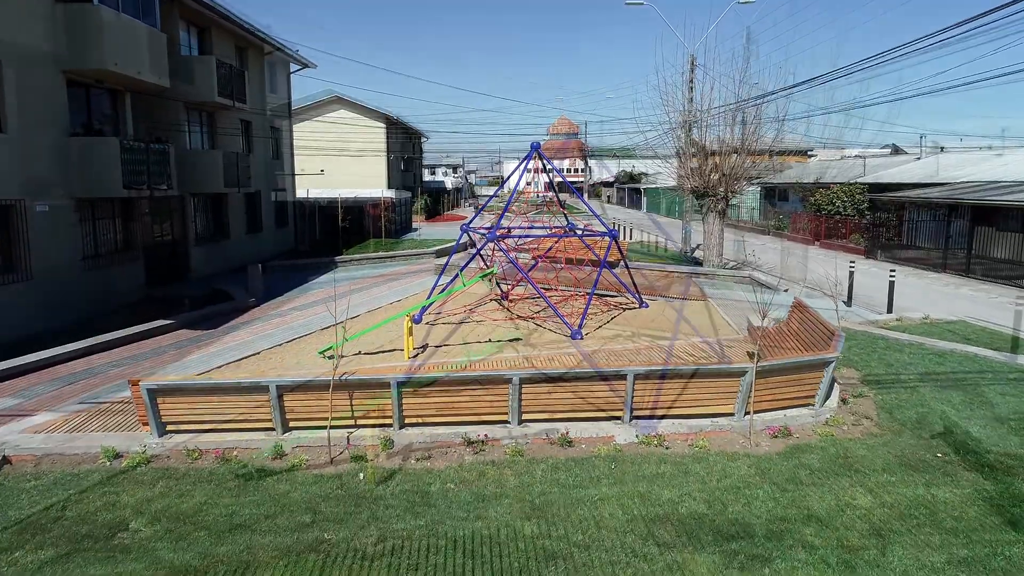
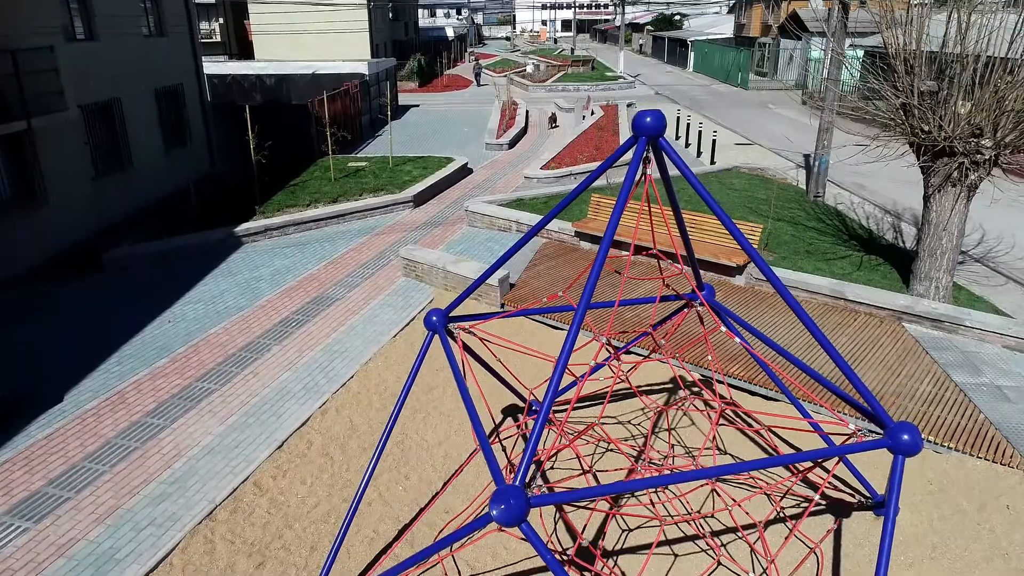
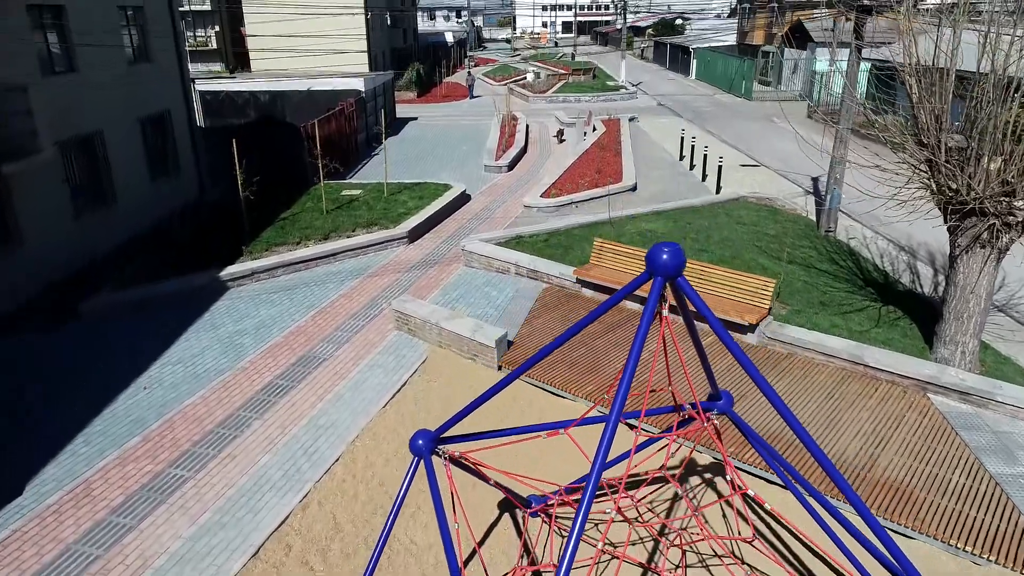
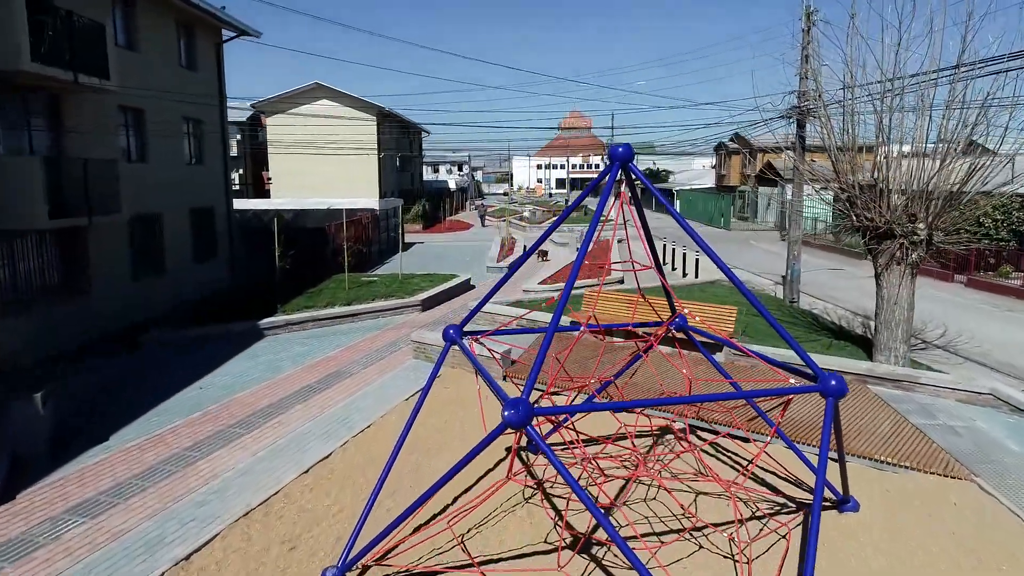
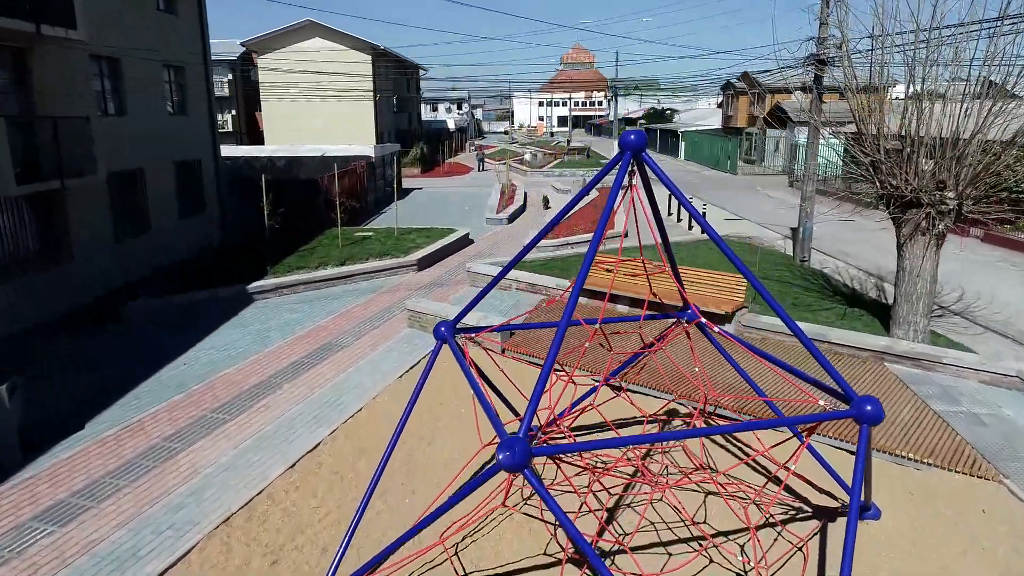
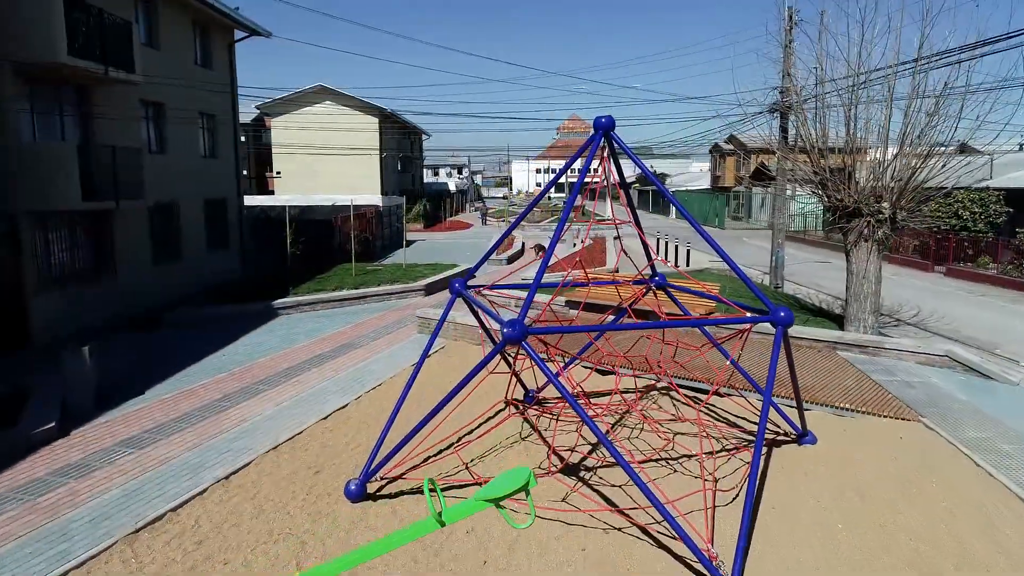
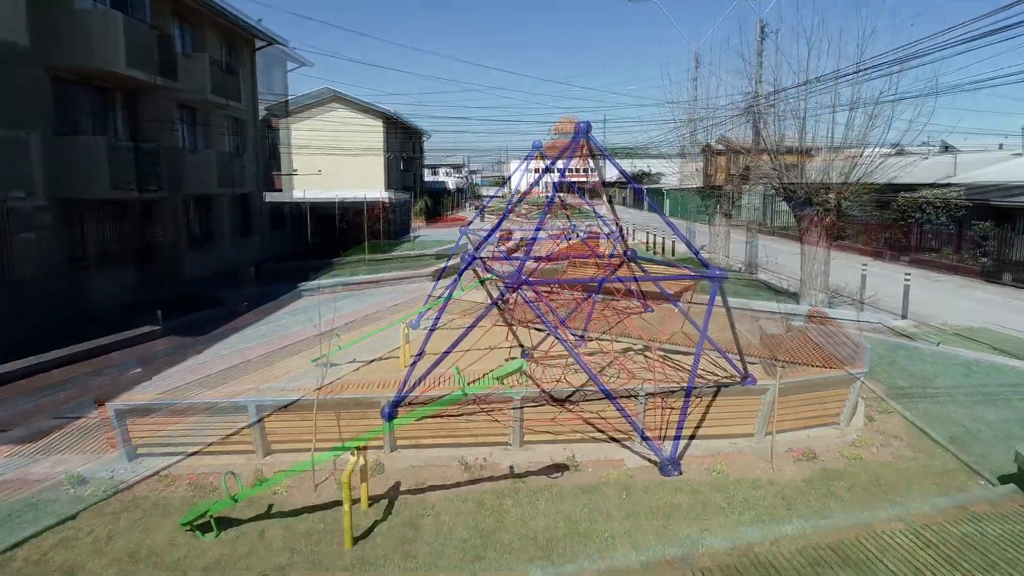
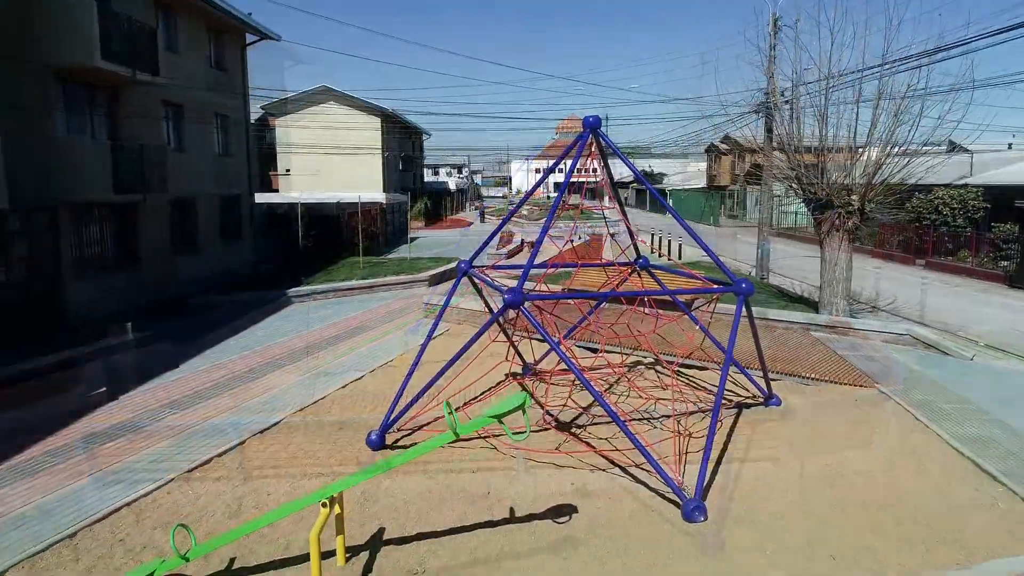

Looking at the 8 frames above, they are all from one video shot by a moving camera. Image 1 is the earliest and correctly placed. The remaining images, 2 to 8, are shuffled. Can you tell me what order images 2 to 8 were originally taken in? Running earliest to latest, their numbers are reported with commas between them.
7, 8, 6, 4, 5, 2, 3
